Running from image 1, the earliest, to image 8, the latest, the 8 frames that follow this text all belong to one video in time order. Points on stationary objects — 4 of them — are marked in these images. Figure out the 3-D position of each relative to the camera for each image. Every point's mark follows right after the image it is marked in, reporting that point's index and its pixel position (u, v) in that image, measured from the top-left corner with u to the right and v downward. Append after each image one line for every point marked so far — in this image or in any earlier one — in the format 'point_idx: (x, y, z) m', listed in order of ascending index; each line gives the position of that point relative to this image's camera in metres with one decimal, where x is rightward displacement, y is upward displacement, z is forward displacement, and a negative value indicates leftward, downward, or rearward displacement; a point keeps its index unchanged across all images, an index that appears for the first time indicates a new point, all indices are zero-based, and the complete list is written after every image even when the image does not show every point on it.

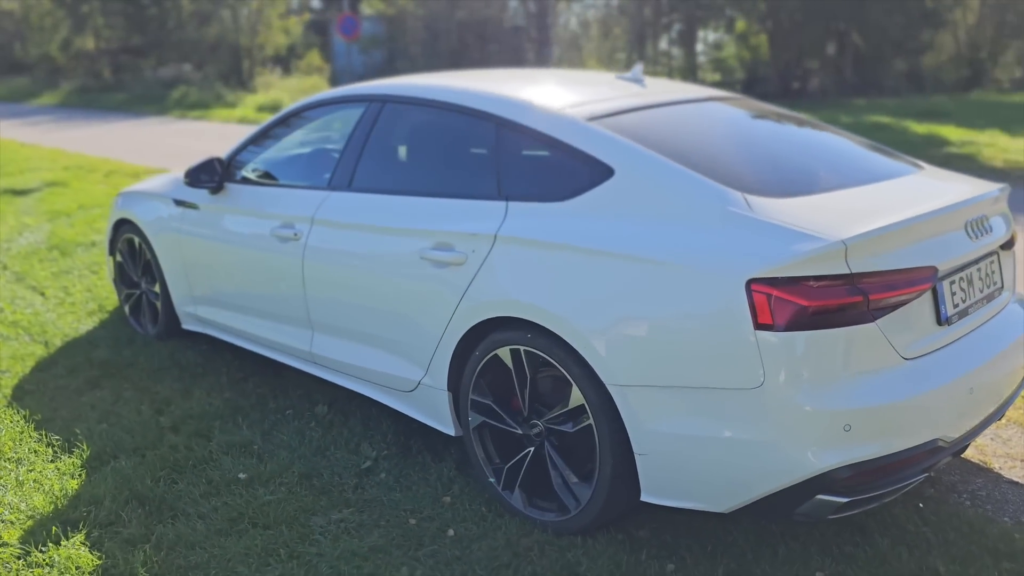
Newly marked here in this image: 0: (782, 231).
0: (+0.8, +0.2, +2.4) m
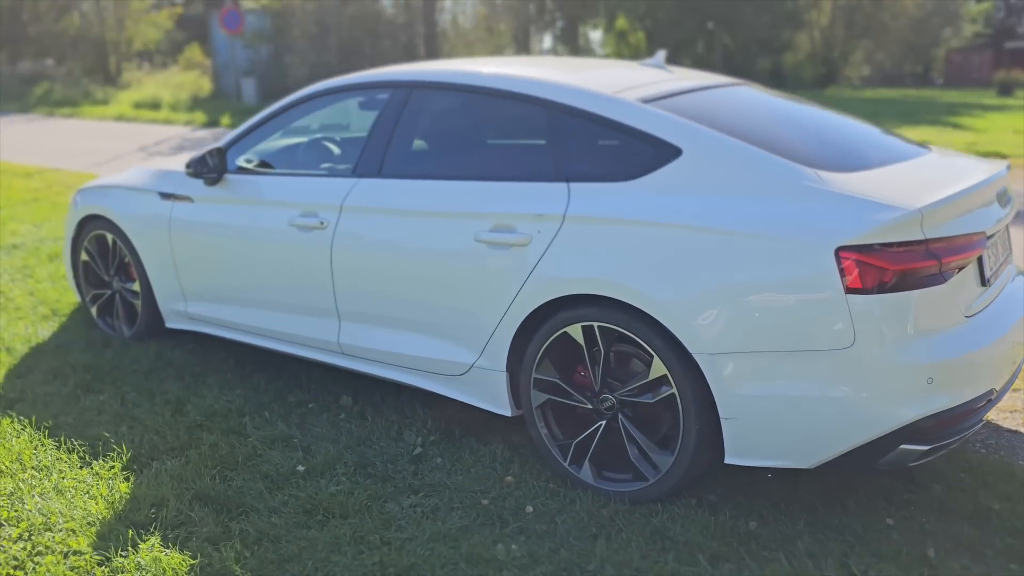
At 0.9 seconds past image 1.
0: (+1.0, +0.3, +2.6) m
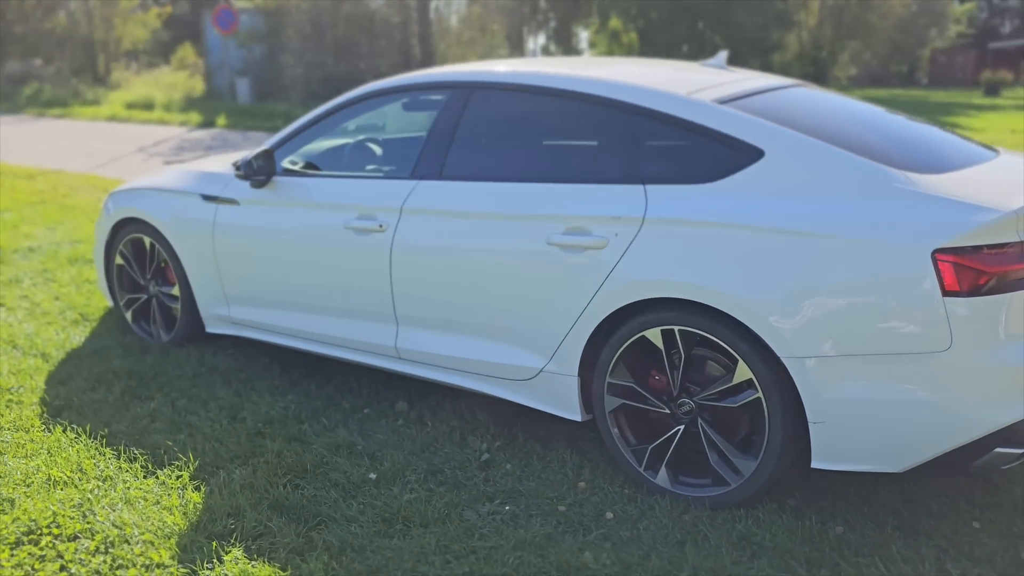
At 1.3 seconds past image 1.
0: (+1.3, +0.3, +2.6) m
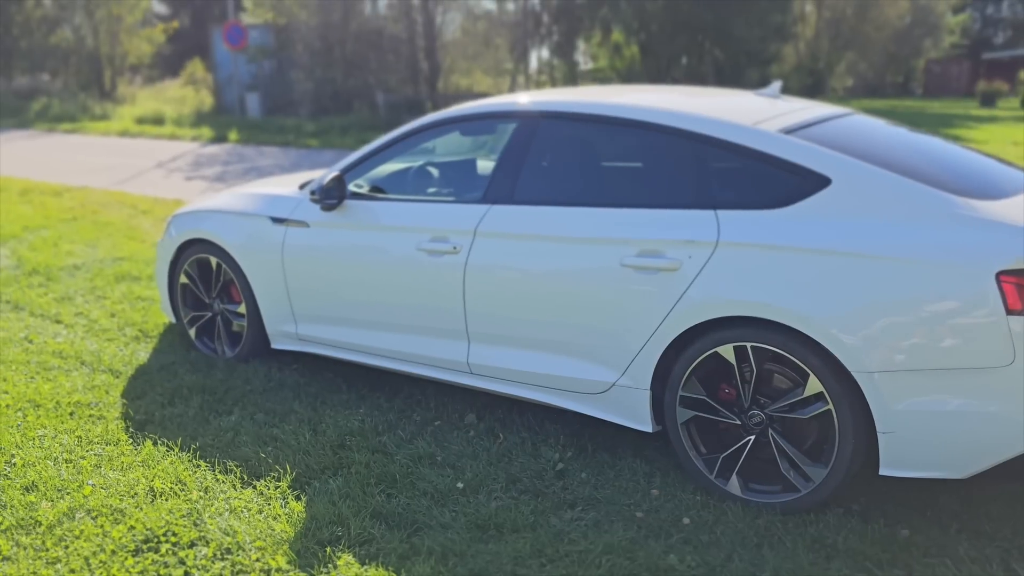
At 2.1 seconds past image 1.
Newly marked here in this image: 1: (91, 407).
0: (+1.6, +0.2, +2.8) m
1: (-2.0, -0.6, +4.2) m
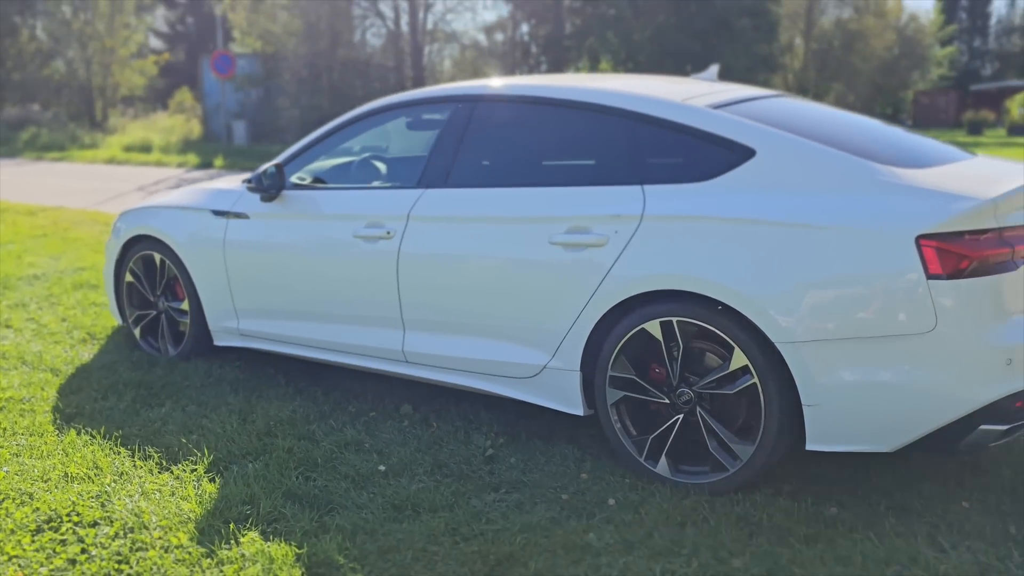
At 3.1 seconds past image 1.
0: (+1.3, +0.3, +2.8) m
1: (-2.3, -0.5, +4.1) m
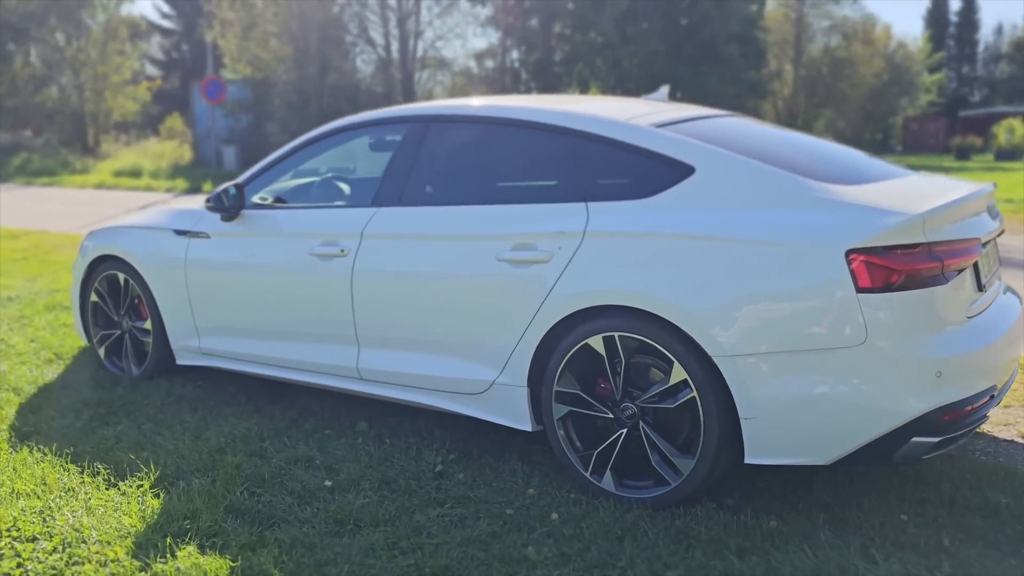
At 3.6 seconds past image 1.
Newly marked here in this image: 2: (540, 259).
0: (+1.1, +0.3, +2.8) m
1: (-2.5, -0.6, +4.1) m
2: (+0.1, +0.1, +3.2) m
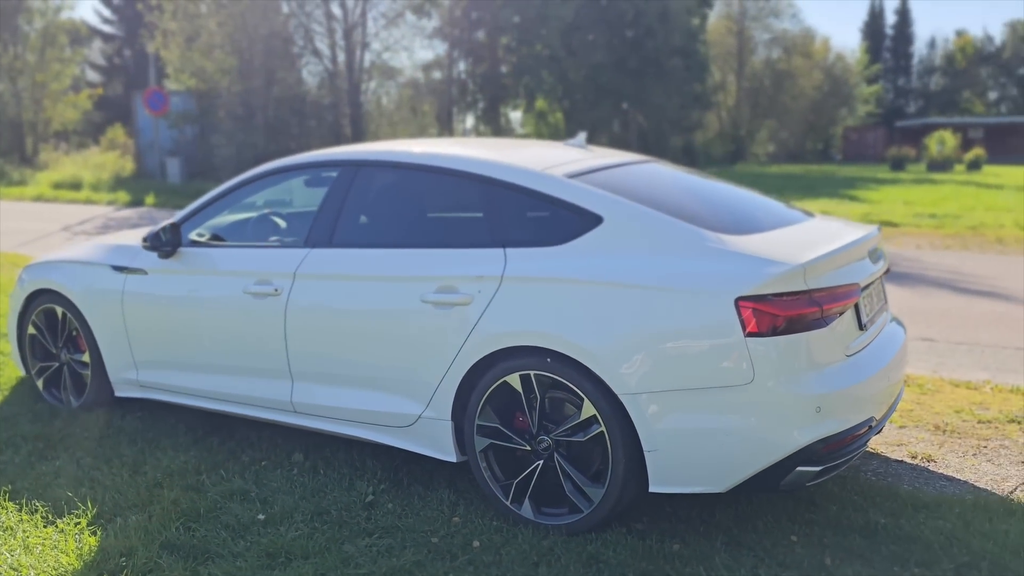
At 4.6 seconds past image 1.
0: (+0.8, +0.1, +3.1) m
1: (-2.9, -0.8, +4.2) m
2: (-0.2, -0.1, +3.4) m
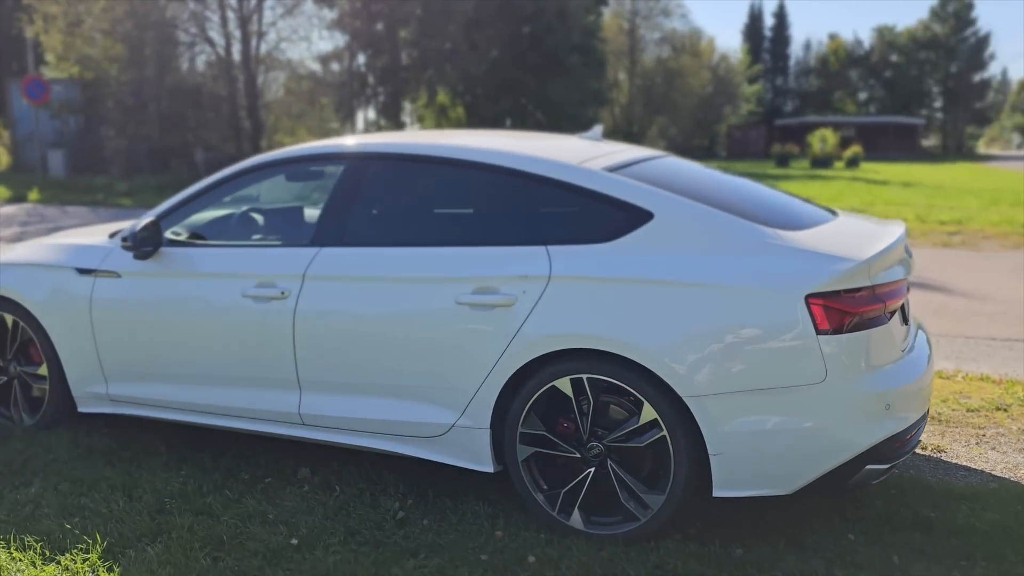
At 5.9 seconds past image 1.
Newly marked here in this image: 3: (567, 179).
0: (+1.0, +0.1, +3.0) m
1: (-2.8, -0.8, +3.7) m
2: (0.0, -0.1, +3.2) m
3: (+0.2, +0.4, +3.4) m
